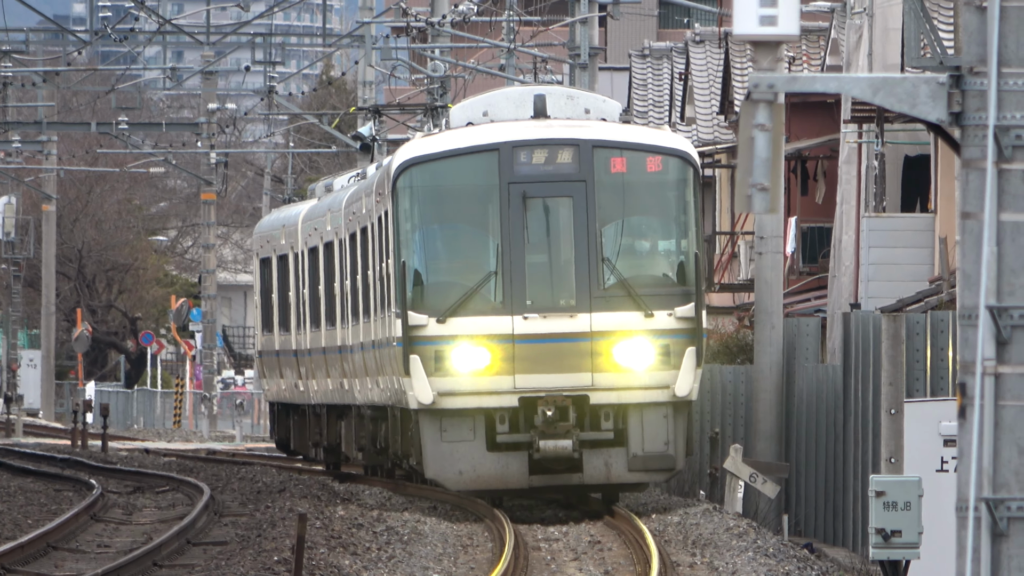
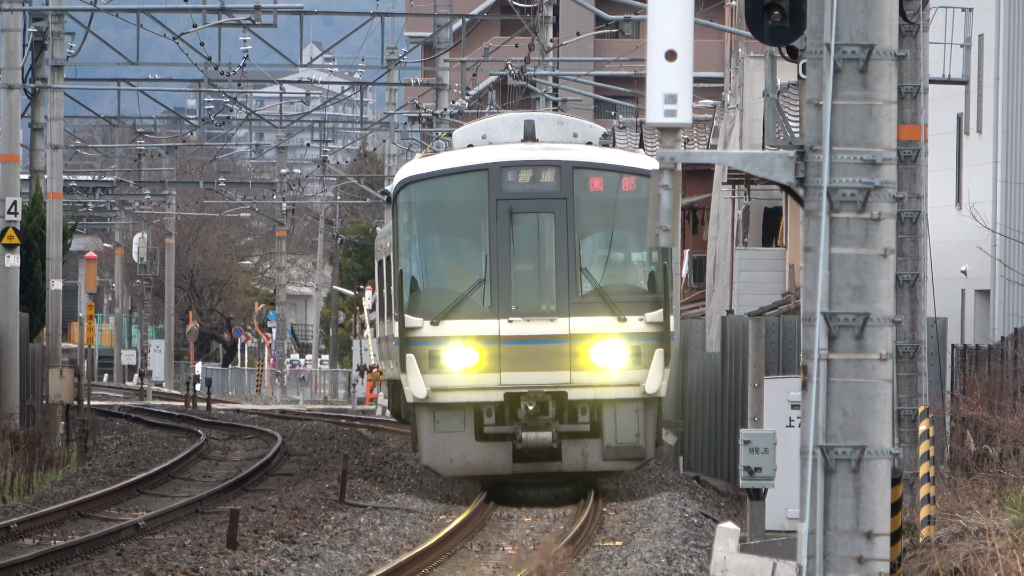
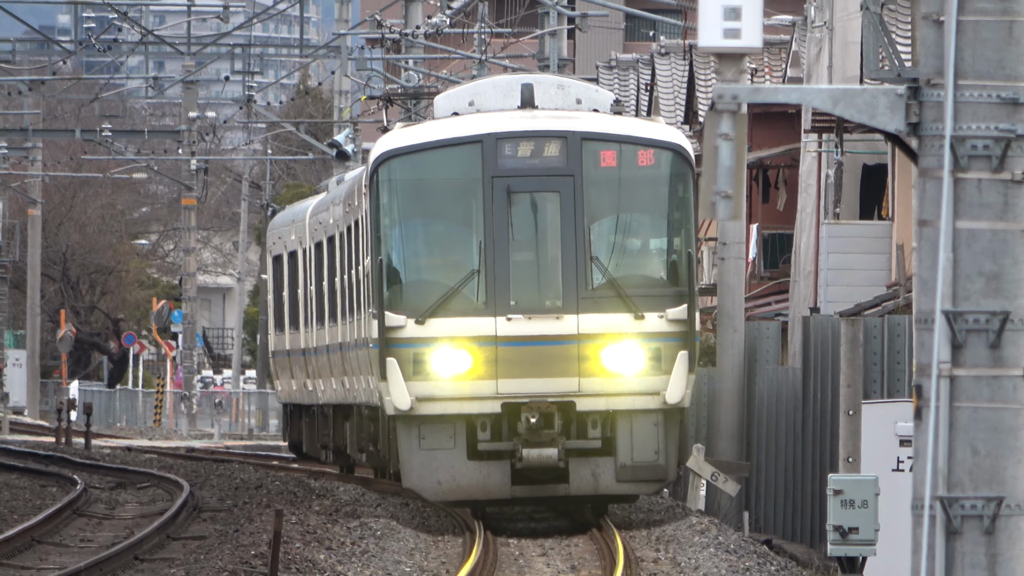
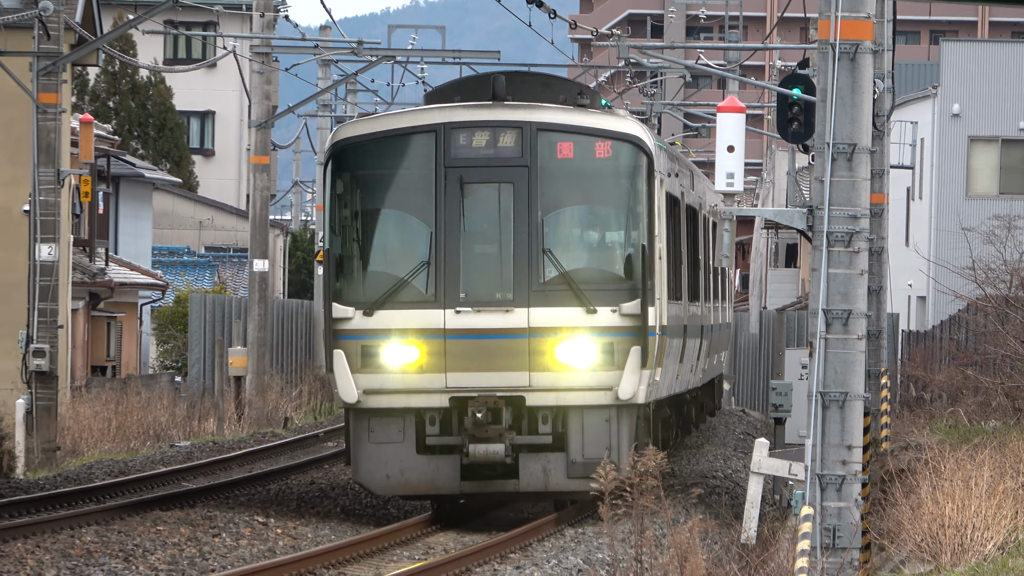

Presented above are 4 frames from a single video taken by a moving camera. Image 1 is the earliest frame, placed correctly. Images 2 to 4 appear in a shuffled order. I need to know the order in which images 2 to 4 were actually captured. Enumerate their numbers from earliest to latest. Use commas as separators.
3, 2, 4
